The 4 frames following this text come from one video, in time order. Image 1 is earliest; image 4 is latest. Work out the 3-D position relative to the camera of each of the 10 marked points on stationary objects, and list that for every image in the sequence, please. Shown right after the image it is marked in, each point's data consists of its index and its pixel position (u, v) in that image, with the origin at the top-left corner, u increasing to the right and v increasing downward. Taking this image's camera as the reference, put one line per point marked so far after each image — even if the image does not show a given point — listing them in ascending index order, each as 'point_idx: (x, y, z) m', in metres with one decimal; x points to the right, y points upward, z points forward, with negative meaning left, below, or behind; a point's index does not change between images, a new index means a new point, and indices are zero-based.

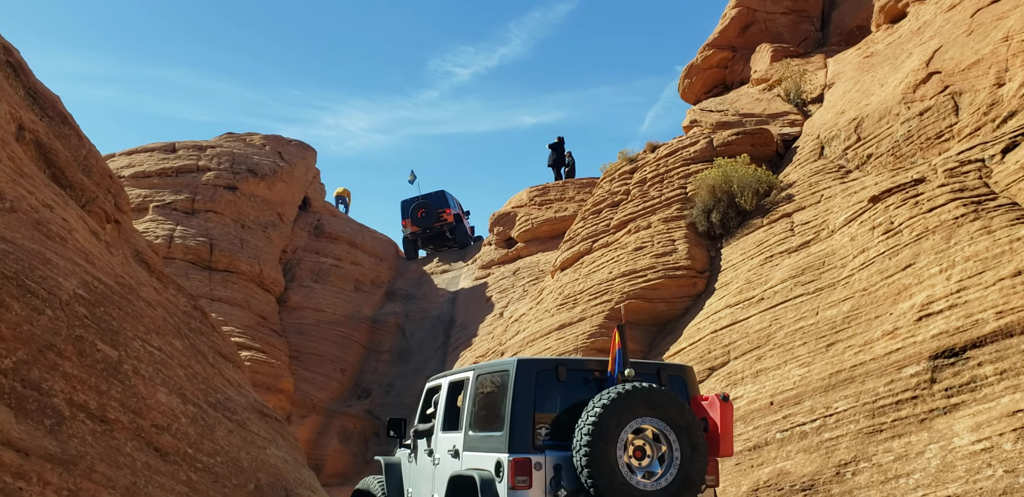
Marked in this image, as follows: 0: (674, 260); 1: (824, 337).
0: (+2.5, -0.2, +13.1) m
1: (+3.7, -1.0, +10.1) m
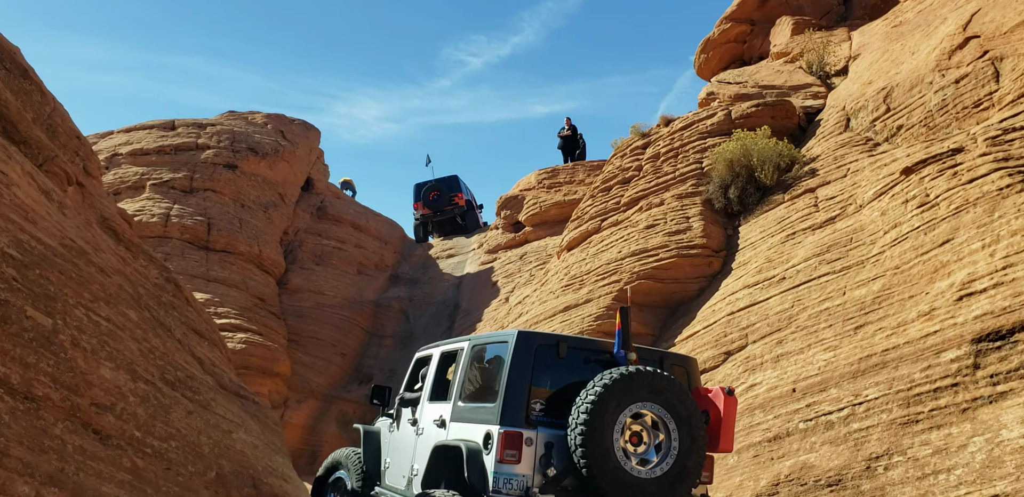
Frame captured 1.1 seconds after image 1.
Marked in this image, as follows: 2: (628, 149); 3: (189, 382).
0: (+2.6, +0.2, +12.3) m
1: (+3.7, -0.8, +9.2) m
2: (+2.1, +1.8, +15.1) m
3: (-2.5, -1.0, +6.6) m
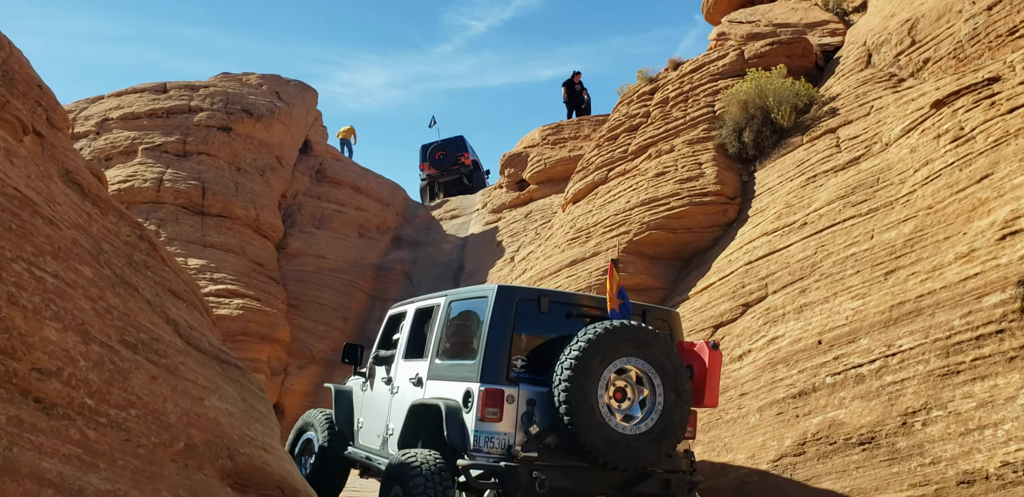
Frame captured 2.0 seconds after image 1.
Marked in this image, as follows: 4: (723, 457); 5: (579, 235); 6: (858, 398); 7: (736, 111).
0: (+2.6, +0.9, +11.6) m
1: (+3.7, -0.1, +8.5) m
2: (+2.1, +2.6, +14.3) m
3: (-2.5, -0.7, +6.0) m
4: (+2.1, -2.1, +8.4) m
5: (+1.0, +0.2, +12.7) m
6: (+3.1, -1.3, +7.6) m
7: (+3.2, +2.0, +12.2) m
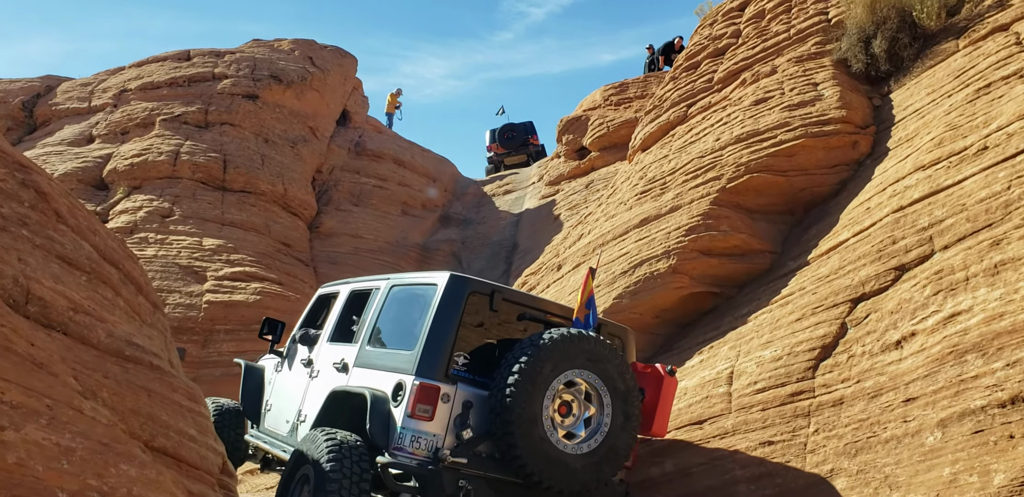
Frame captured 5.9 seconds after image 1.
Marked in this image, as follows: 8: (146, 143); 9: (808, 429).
0: (+3.1, +1.4, +8.6) m
1: (+4.0, +0.3, +5.4) m
2: (+2.8, +3.1, +11.3) m
3: (-2.4, -0.4, +3.4) m
4: (+2.4, -1.6, +5.4) m
5: (+1.6, +0.7, +9.8) m
6: (+3.3, -0.9, +4.6) m
7: (+3.8, +2.5, +9.1) m
8: (-8.3, +2.4, +19.3) m
9: (+2.2, -1.3, +6.3) m
